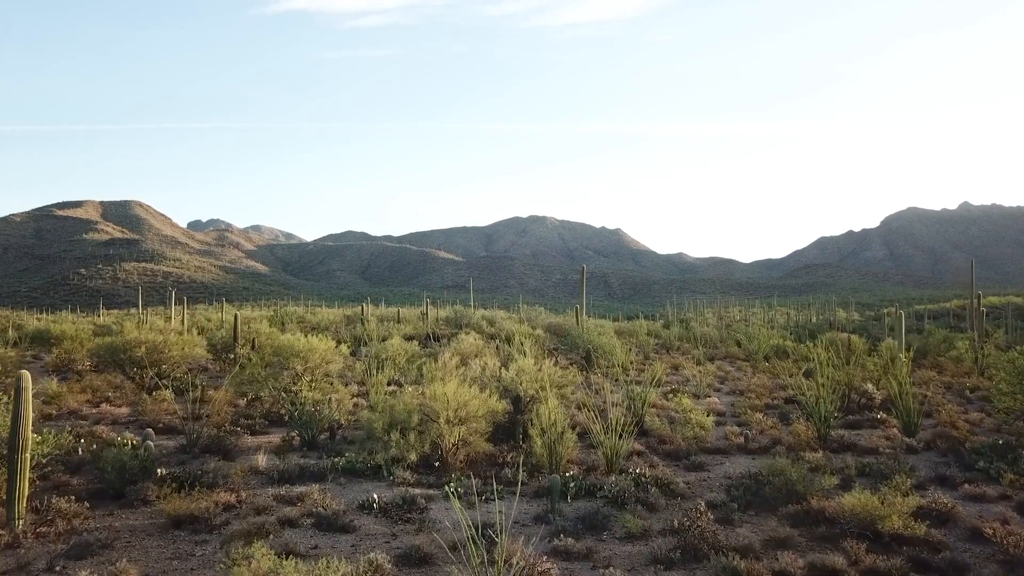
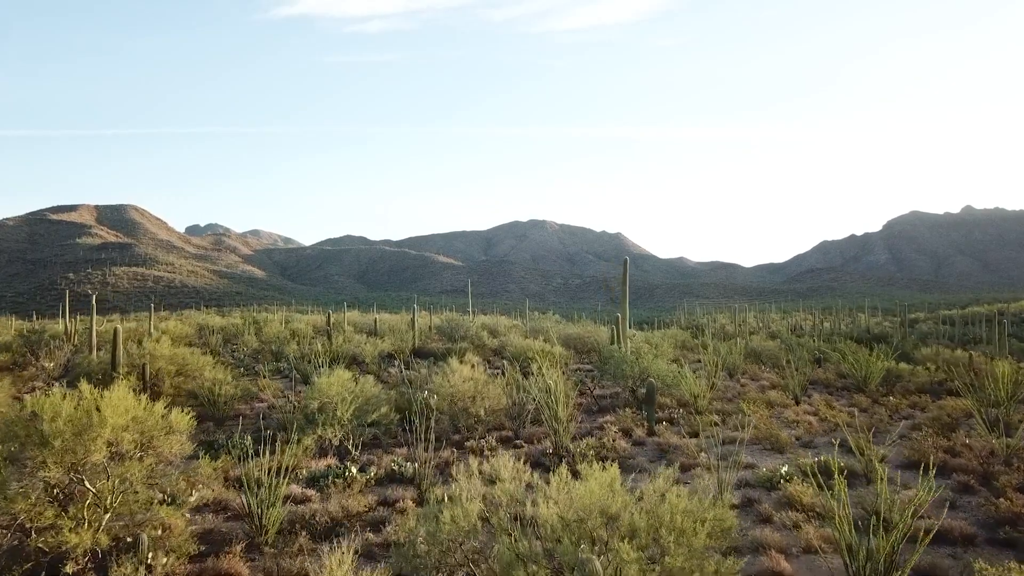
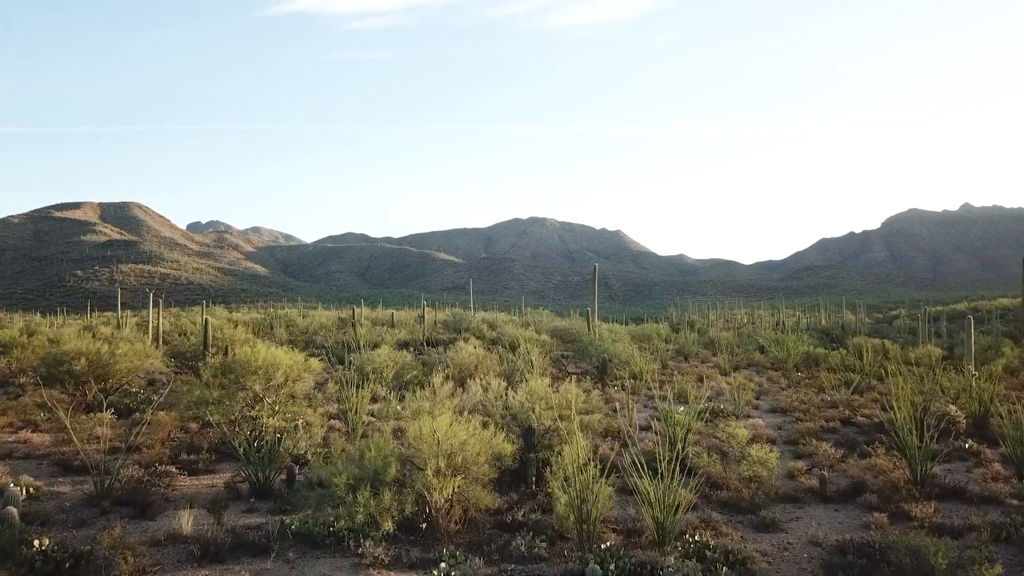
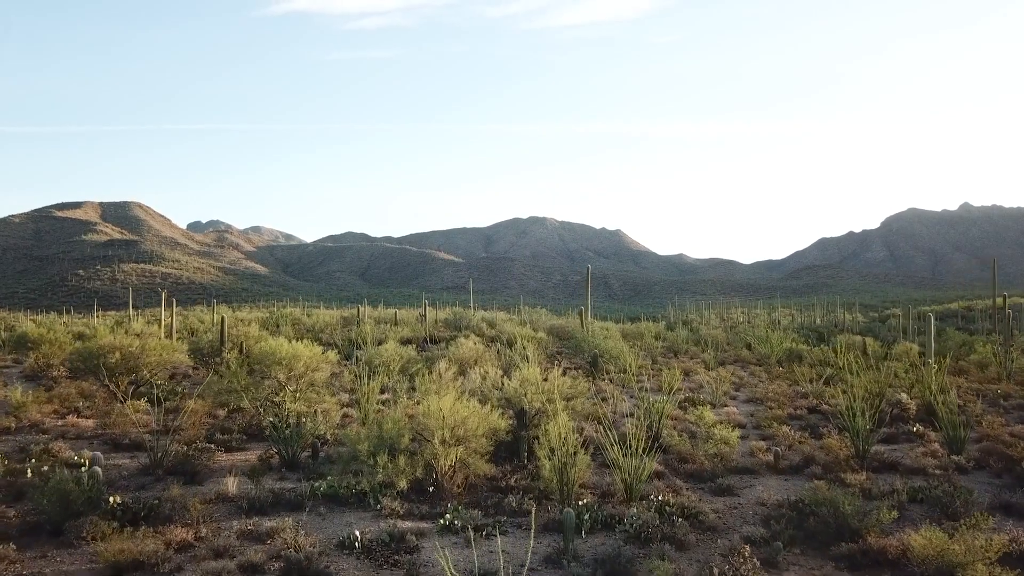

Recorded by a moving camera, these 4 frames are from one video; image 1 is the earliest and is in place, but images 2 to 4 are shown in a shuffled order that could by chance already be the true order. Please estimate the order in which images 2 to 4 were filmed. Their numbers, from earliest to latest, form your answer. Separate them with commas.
4, 3, 2
